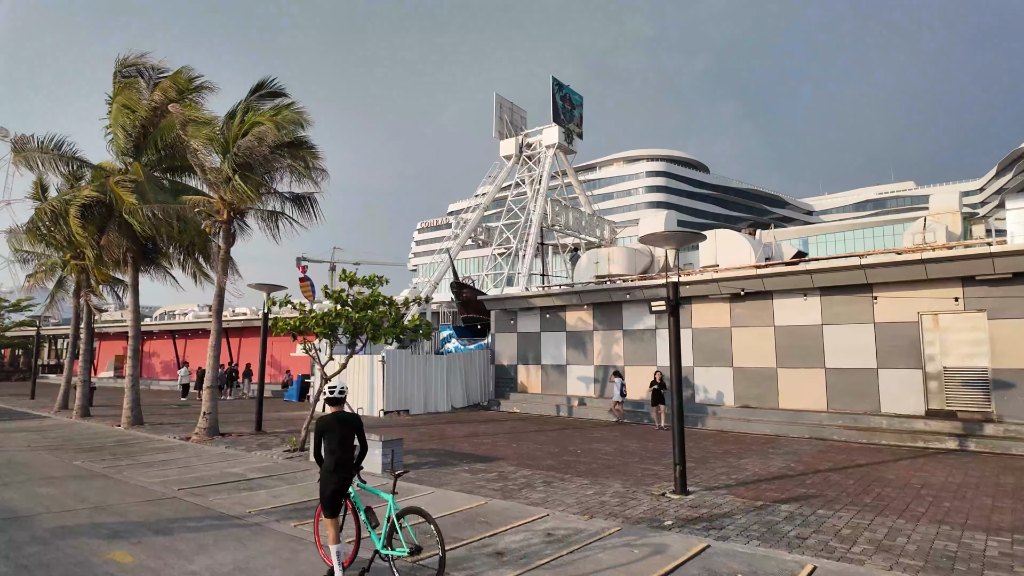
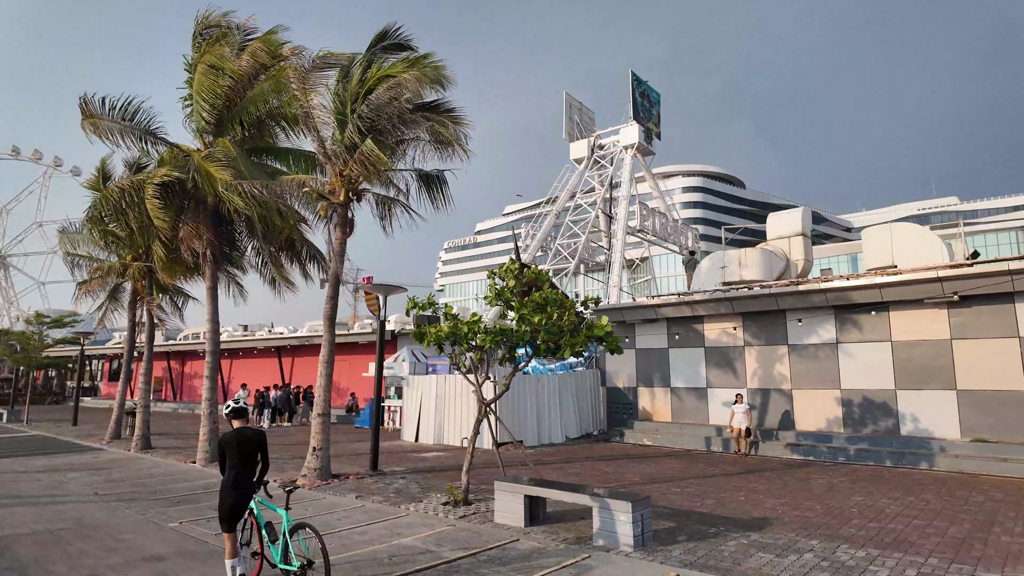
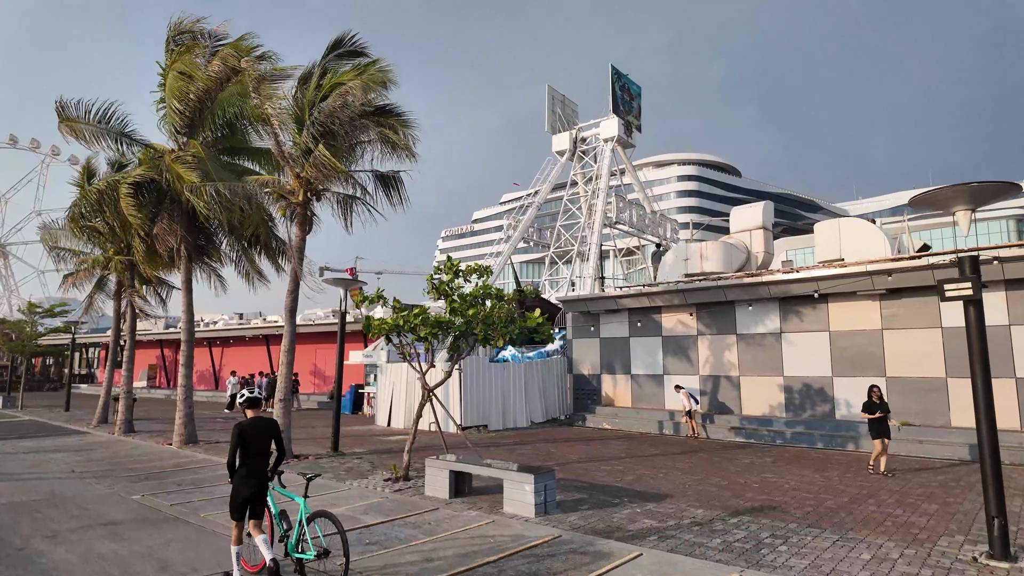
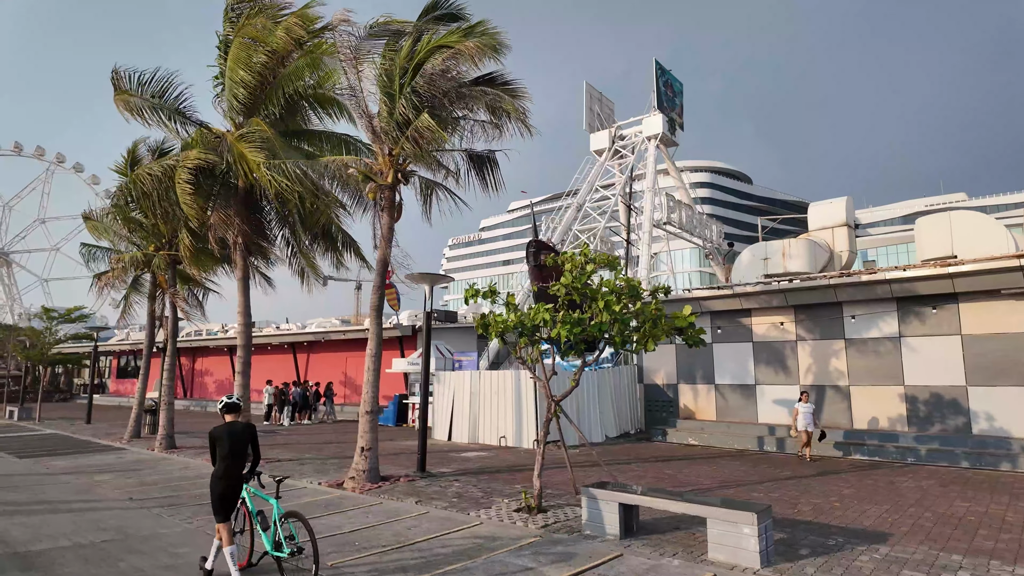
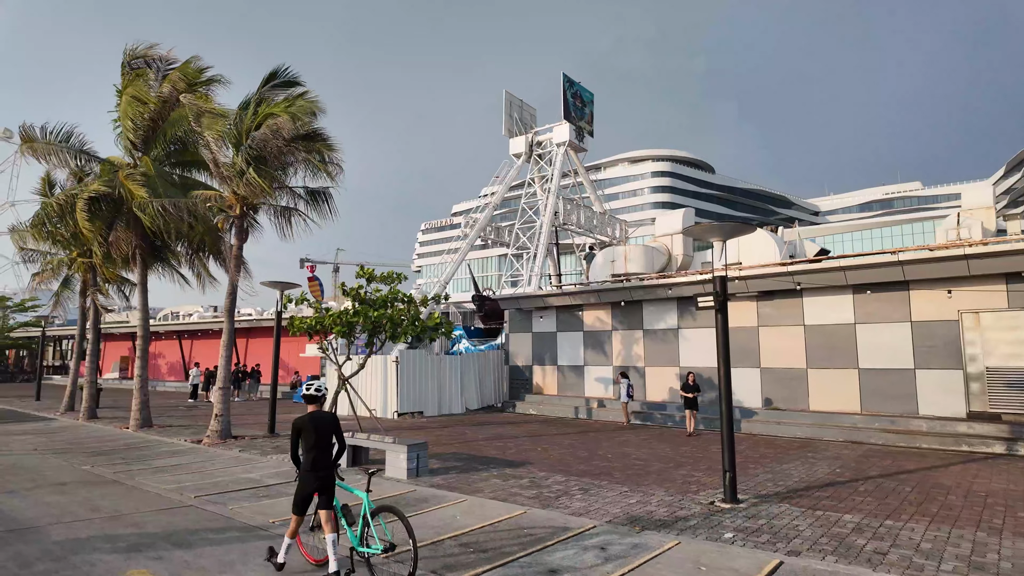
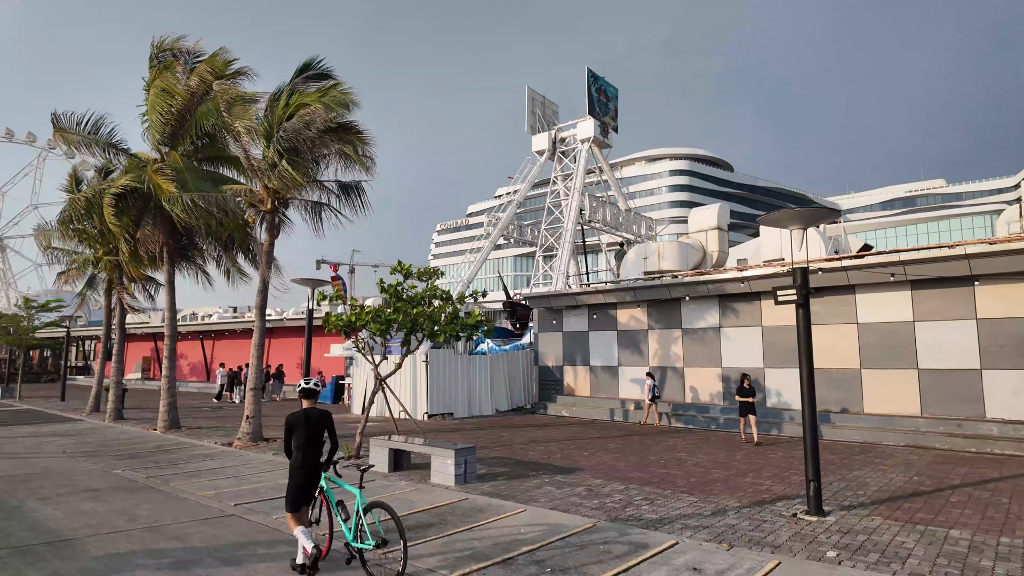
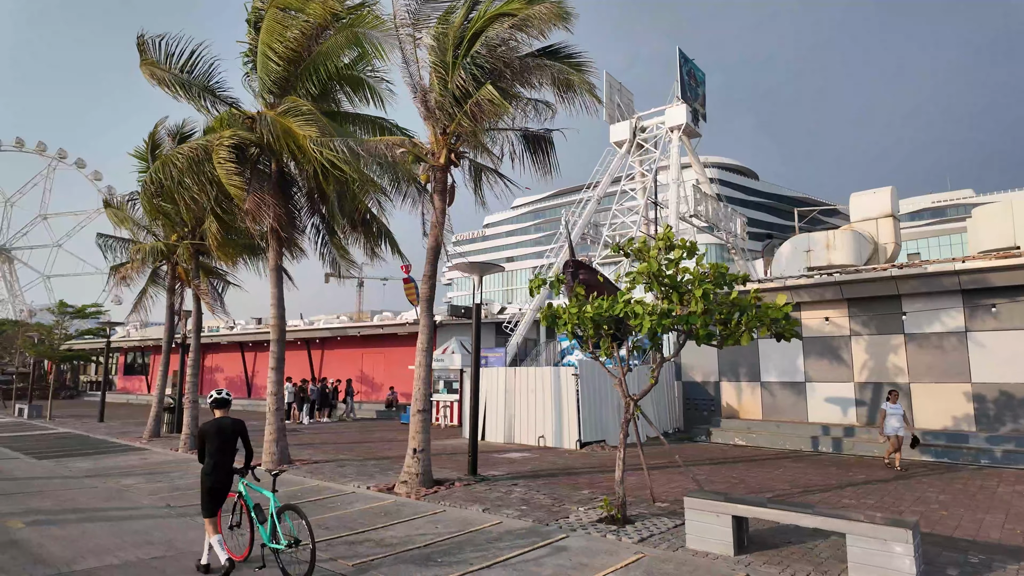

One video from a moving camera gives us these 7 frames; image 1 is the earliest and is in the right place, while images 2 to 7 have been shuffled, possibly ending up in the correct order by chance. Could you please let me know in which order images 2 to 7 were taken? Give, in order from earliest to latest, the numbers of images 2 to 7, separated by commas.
5, 6, 3, 2, 4, 7
